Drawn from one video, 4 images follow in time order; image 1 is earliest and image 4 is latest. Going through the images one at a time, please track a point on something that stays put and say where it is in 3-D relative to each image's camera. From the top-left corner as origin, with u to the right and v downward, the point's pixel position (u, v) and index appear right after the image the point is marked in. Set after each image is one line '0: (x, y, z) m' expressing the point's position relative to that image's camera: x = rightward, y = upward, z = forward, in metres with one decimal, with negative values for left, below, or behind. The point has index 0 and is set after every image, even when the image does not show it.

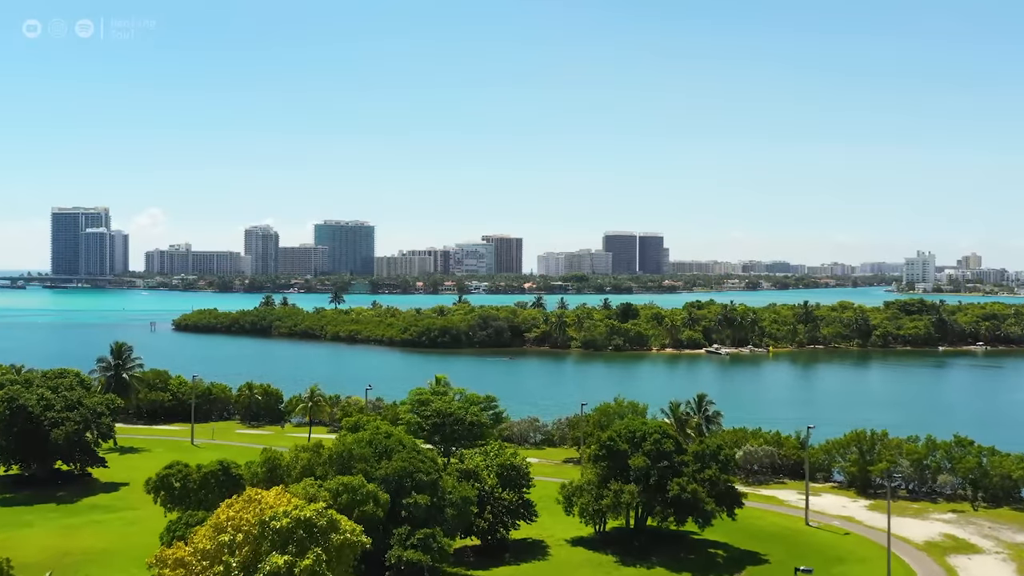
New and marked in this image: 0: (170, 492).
0: (-8.8, -5.2, +19.8) m
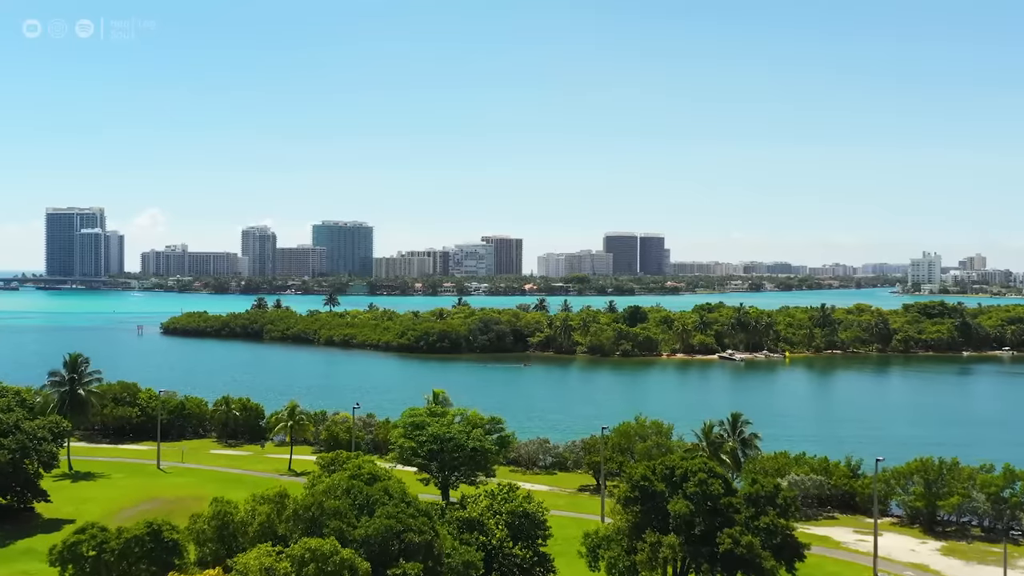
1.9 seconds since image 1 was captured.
0: (-8.4, -5.4, +15.1) m
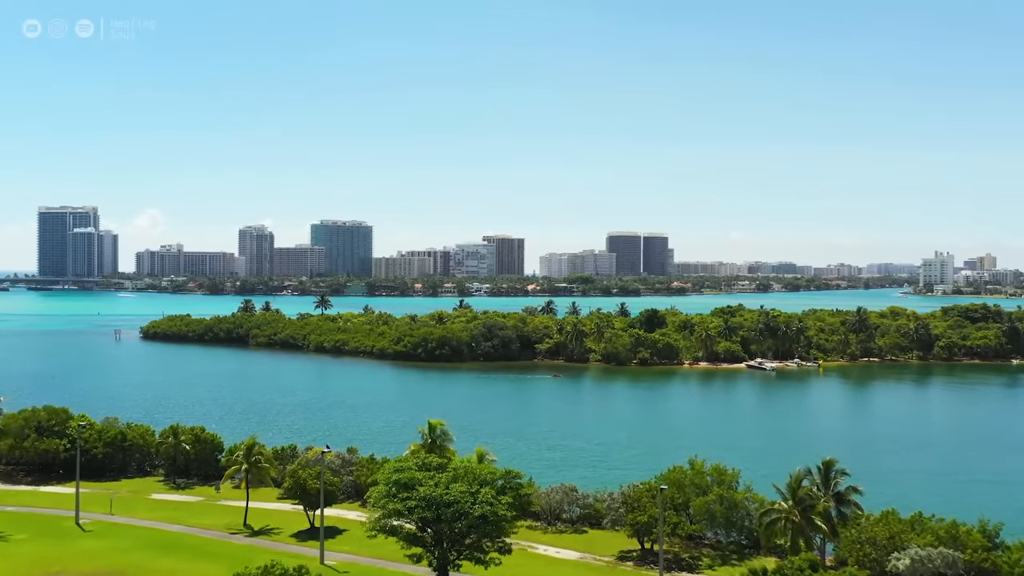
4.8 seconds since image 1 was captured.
0: (-7.8, -5.6, +7.1) m
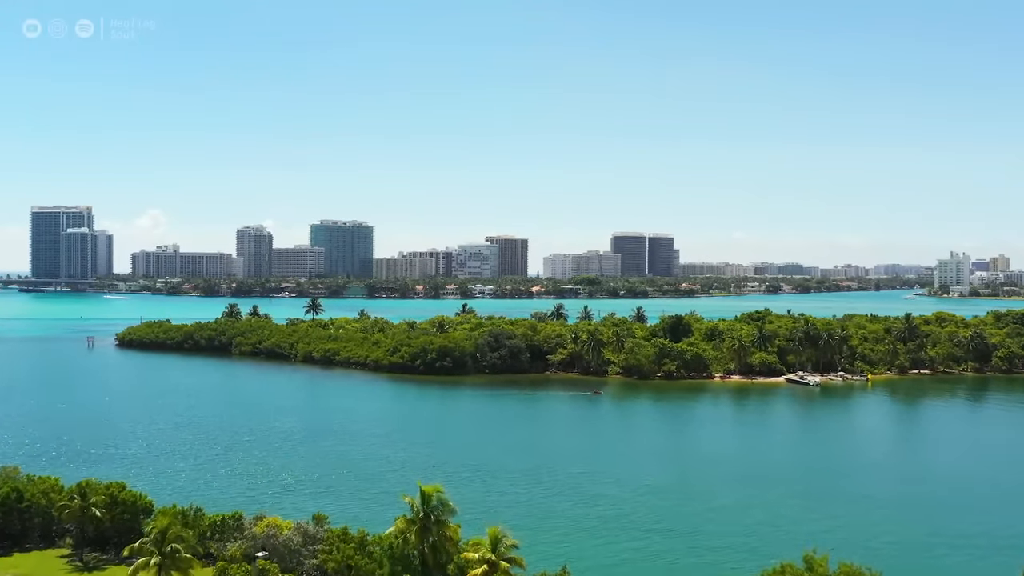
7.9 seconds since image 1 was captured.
0: (-7.1, -5.9, -1.6) m
